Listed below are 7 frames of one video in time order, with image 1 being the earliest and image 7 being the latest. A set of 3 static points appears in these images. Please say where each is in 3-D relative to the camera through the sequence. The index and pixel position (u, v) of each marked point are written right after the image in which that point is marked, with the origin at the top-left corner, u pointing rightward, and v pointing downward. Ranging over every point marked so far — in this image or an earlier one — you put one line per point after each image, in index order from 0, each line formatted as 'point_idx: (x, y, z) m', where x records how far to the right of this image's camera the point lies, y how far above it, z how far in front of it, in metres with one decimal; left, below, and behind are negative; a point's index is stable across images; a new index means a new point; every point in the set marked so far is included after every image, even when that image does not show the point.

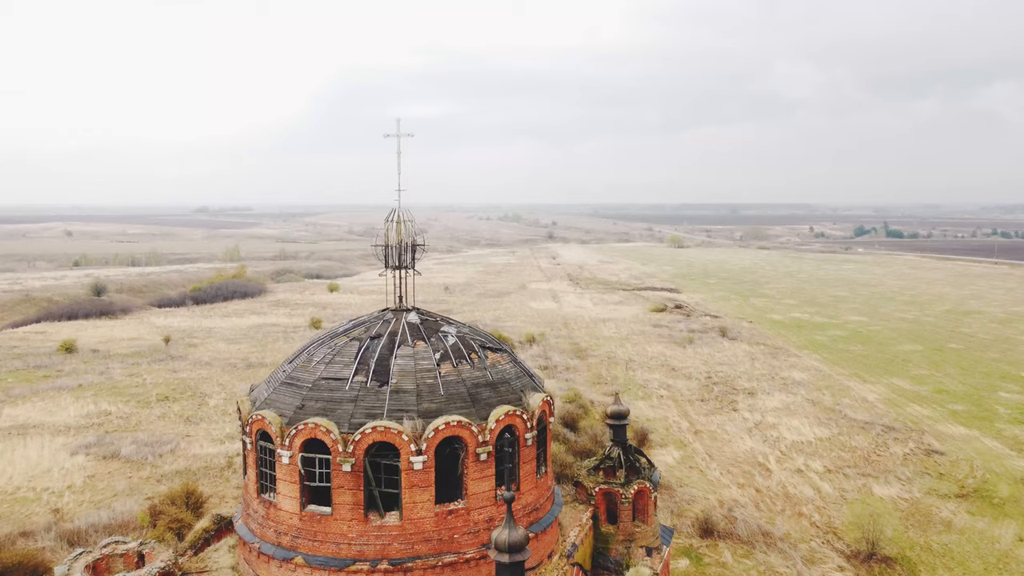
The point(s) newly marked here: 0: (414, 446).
0: (-1.4, -2.3, +9.5) m
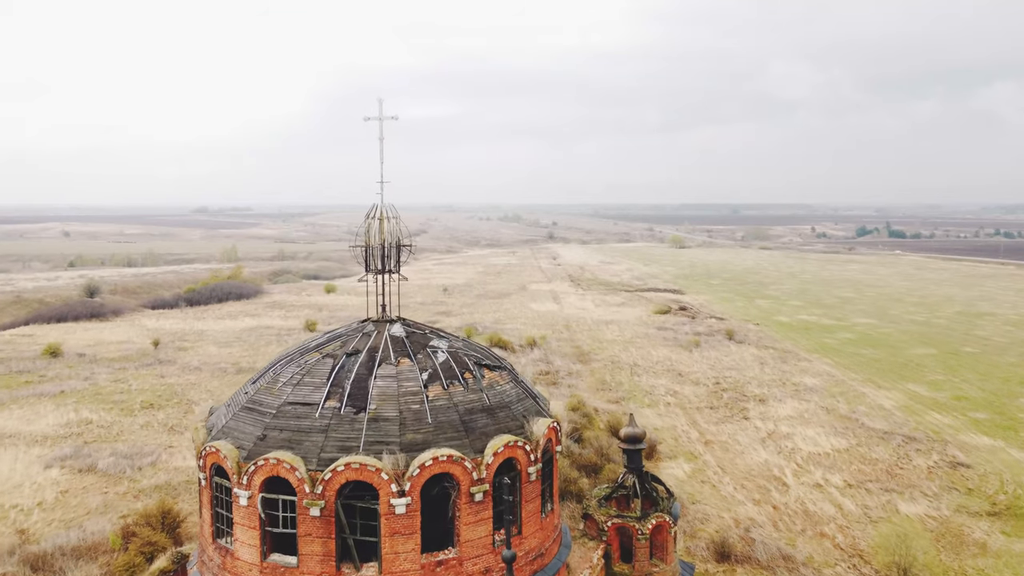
0: (-1.4, -2.4, +7.9) m
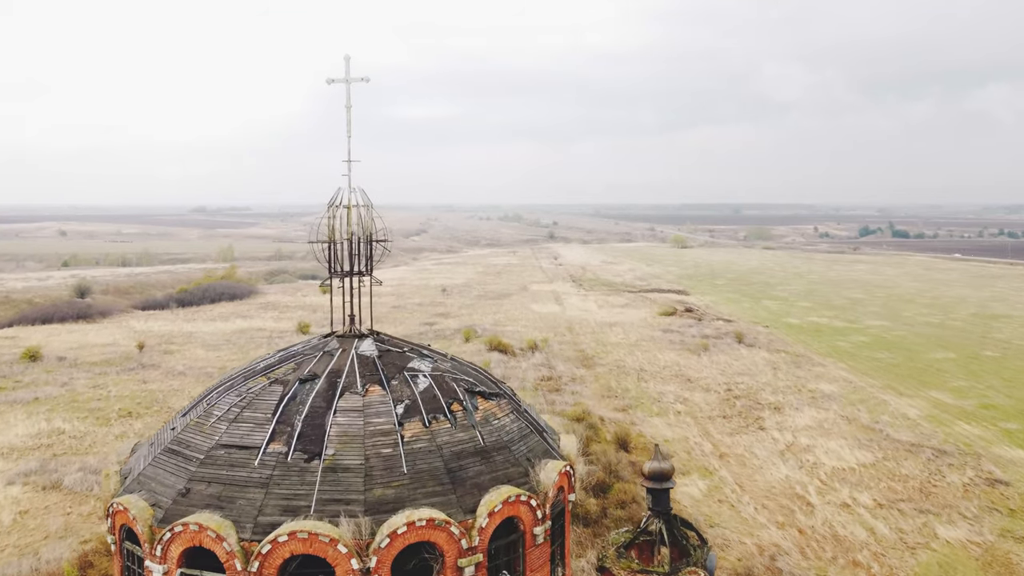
0: (-1.4, -2.5, +5.9) m
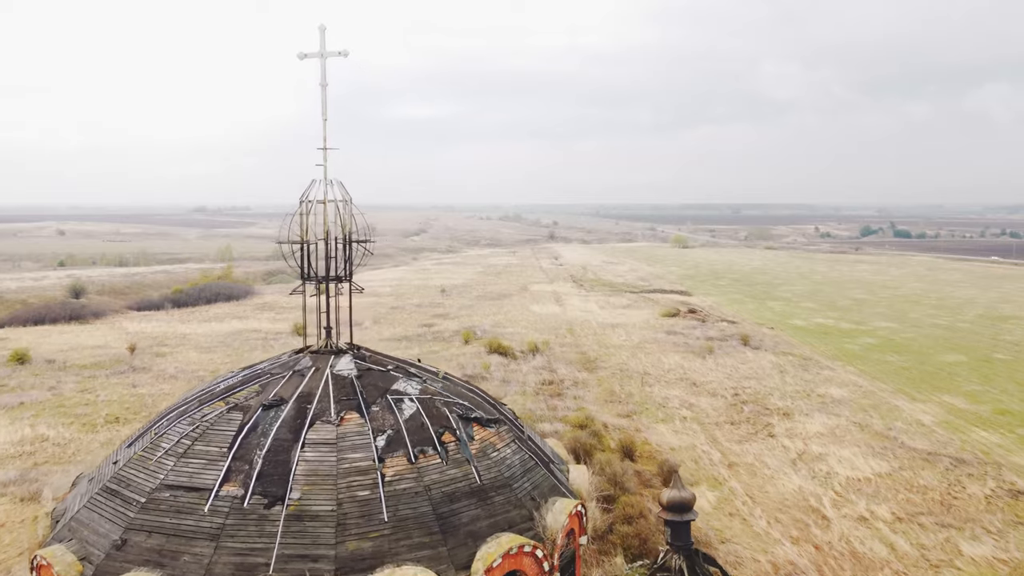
0: (-1.4, -2.5, +4.8) m
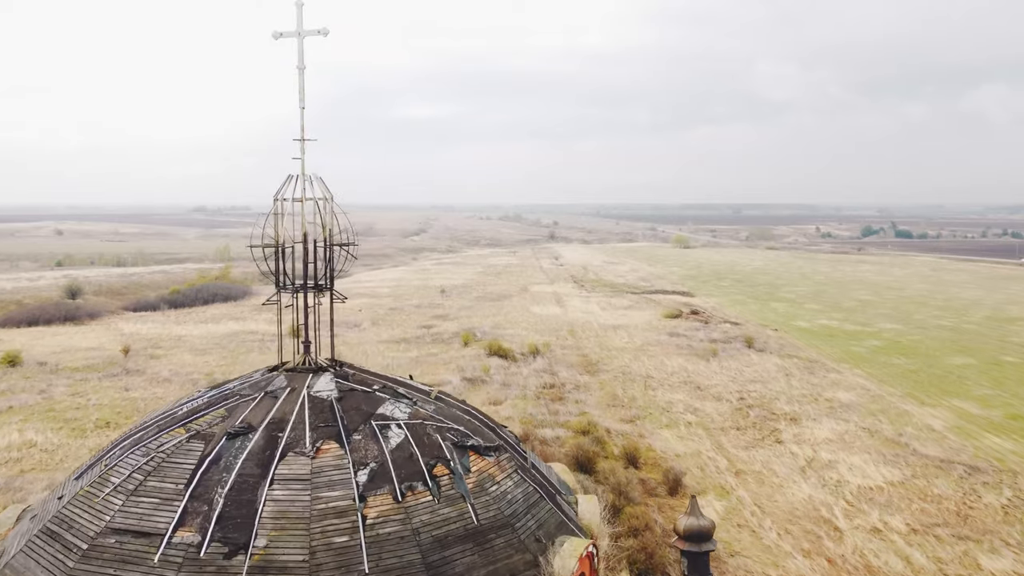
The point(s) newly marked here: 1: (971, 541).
0: (-1.4, -2.6, +4.1) m
1: (+13.8, -7.6, +19.8) m
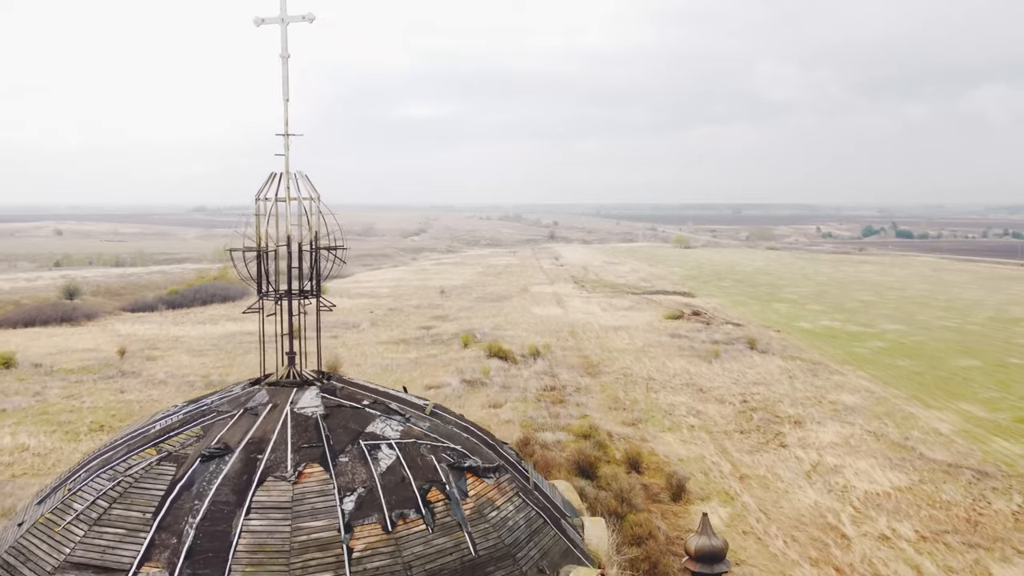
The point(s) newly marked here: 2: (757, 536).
0: (-1.4, -2.7, +3.6) m
1: (+13.8, -7.7, +19.4) m
2: (+7.4, -7.5, +19.9) m
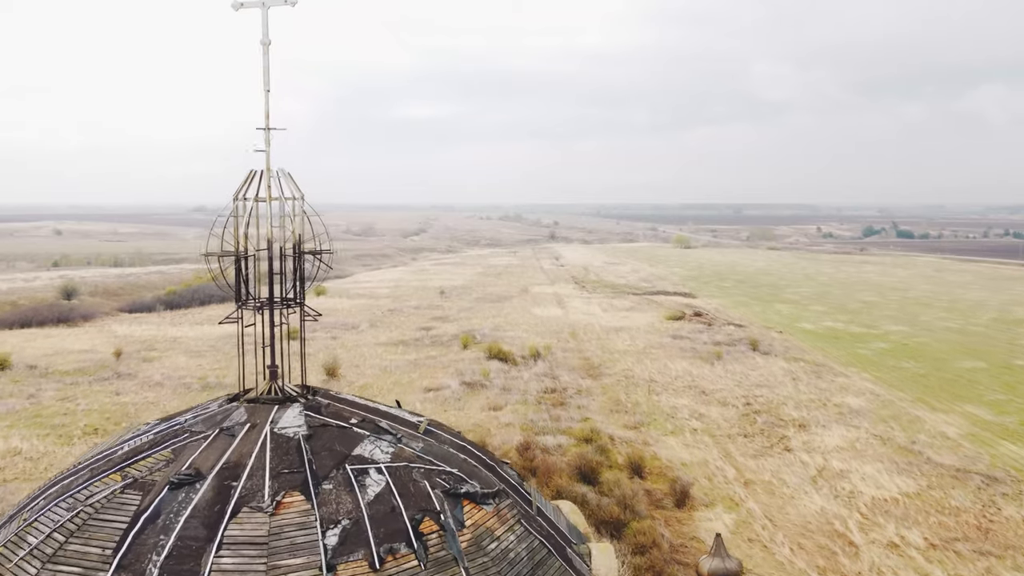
0: (-1.3, -2.8, +3.2) m
1: (+13.8, -7.8, +18.9) m
2: (+7.4, -7.6, +19.4) m
